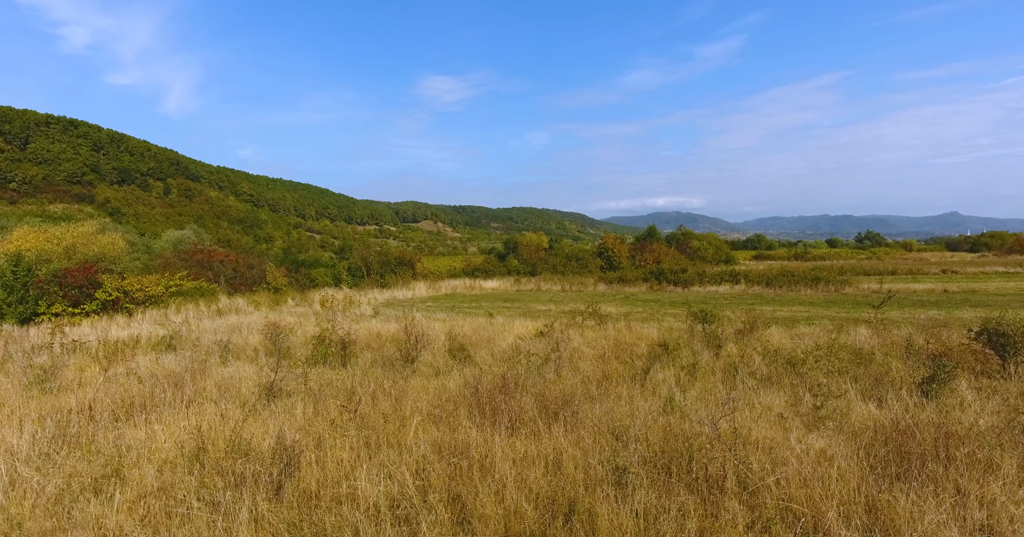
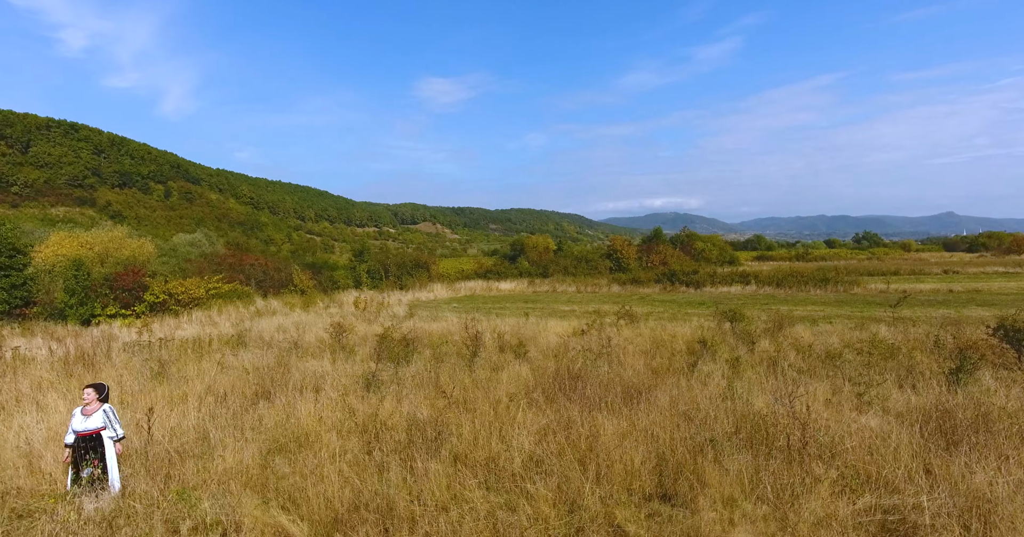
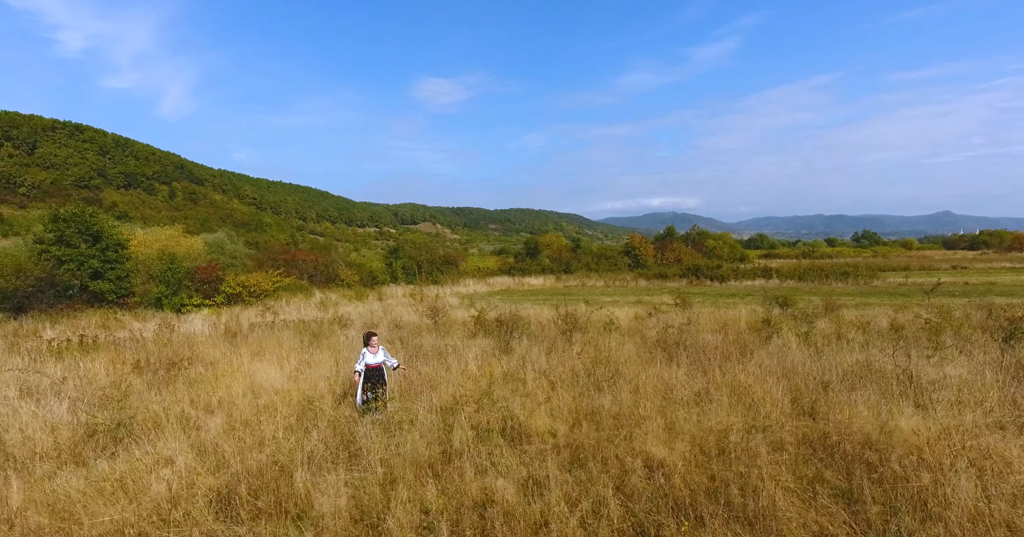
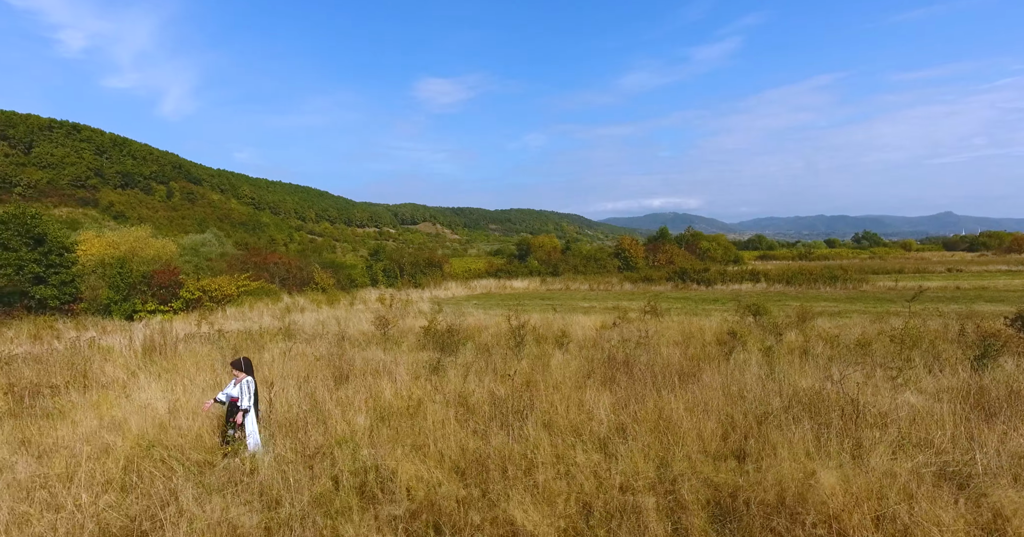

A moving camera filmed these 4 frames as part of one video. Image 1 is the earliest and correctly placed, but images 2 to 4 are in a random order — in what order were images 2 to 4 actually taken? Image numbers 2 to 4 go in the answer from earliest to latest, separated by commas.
2, 4, 3
